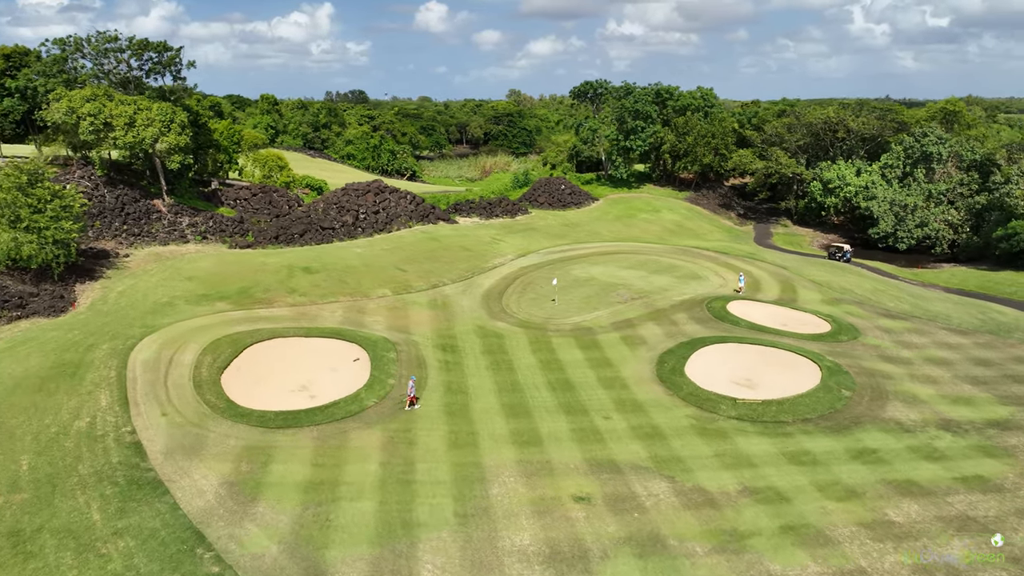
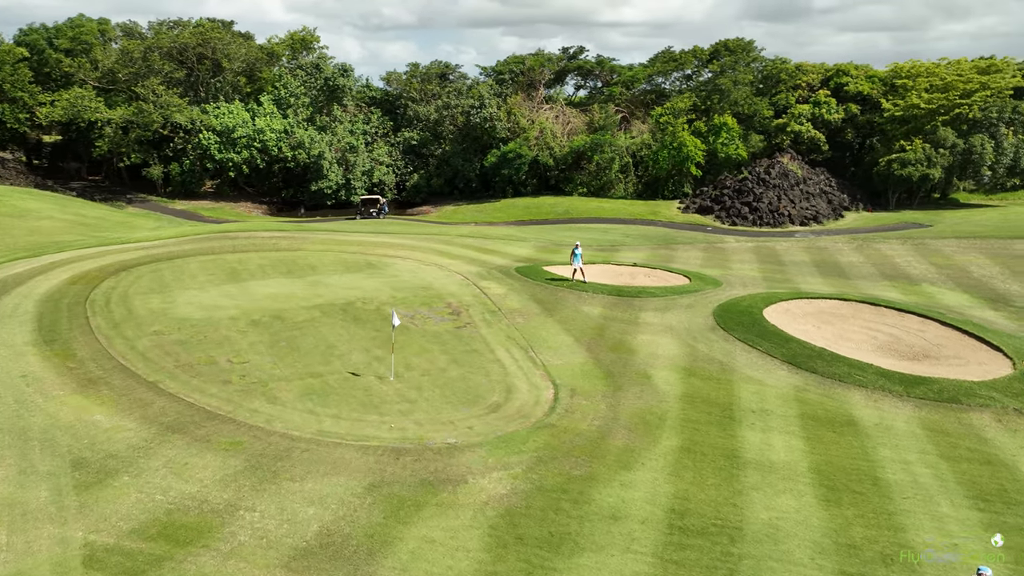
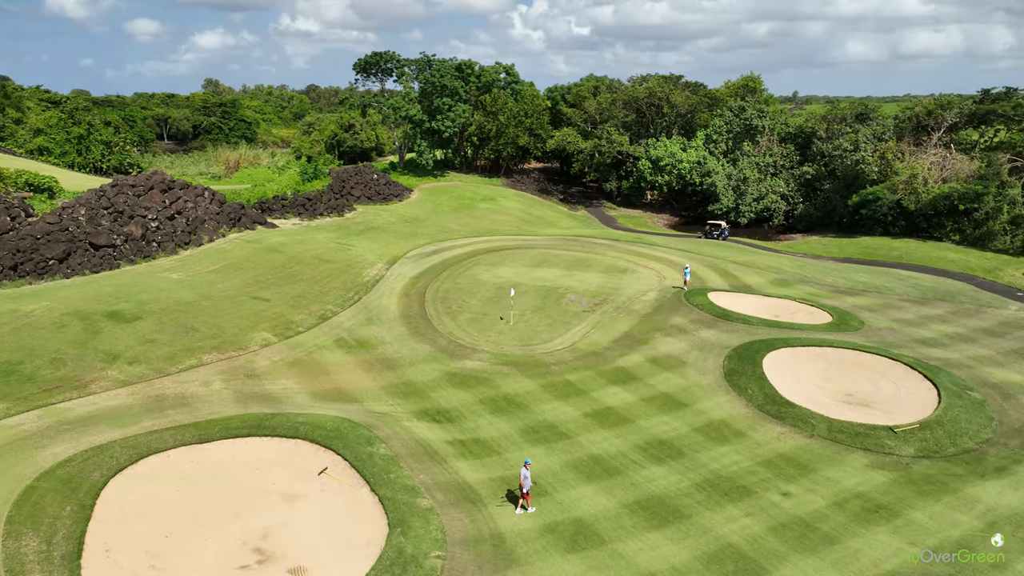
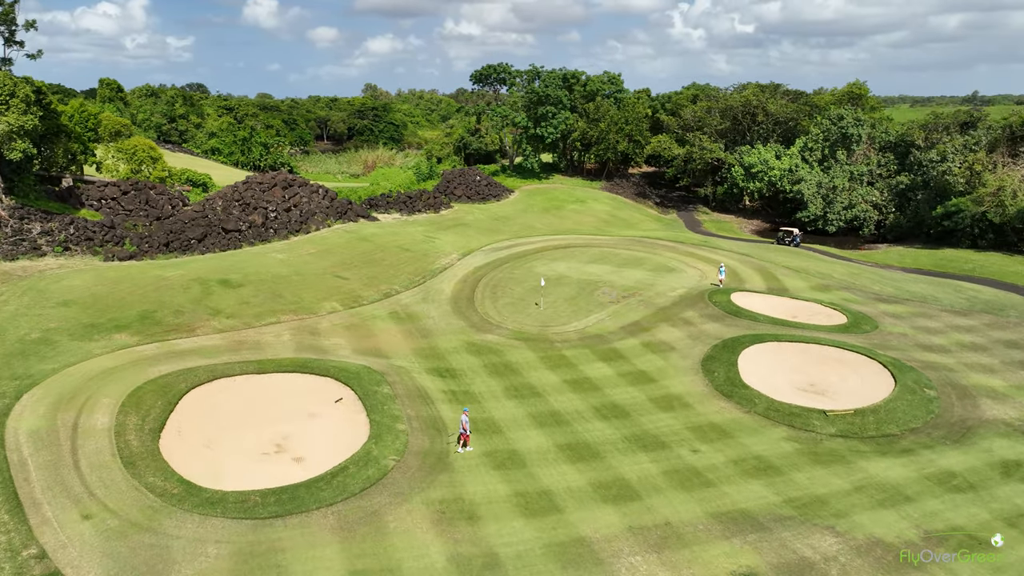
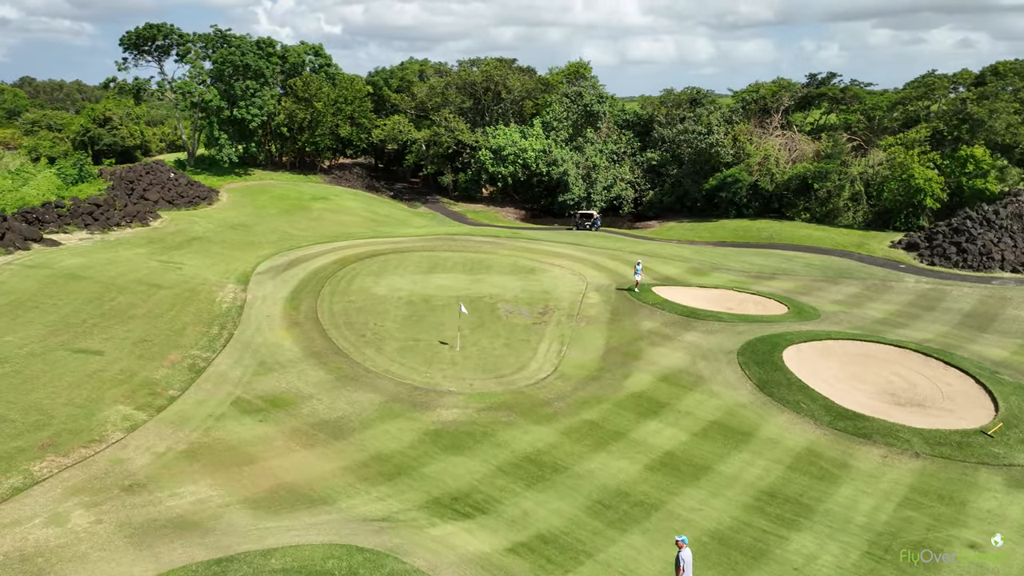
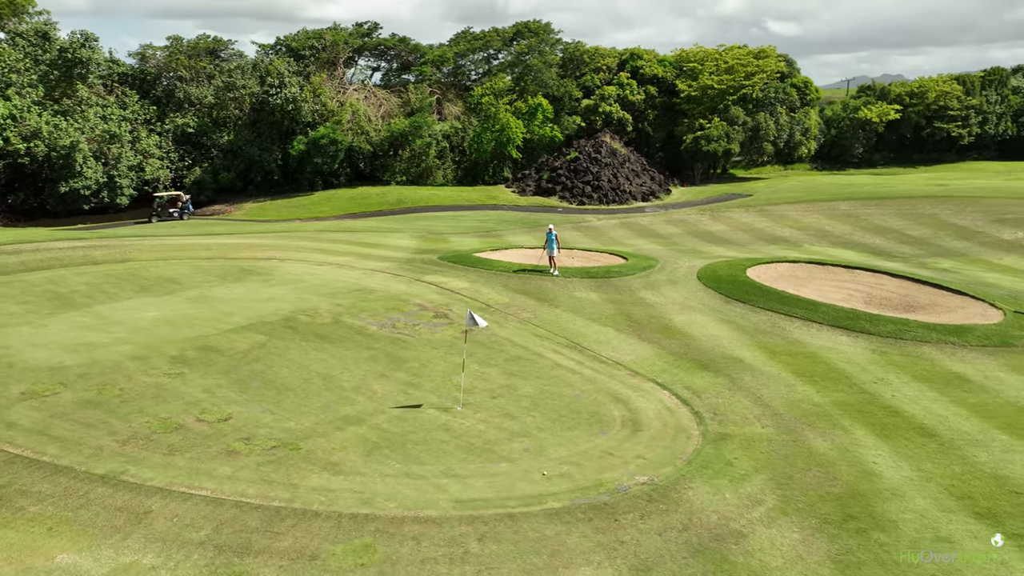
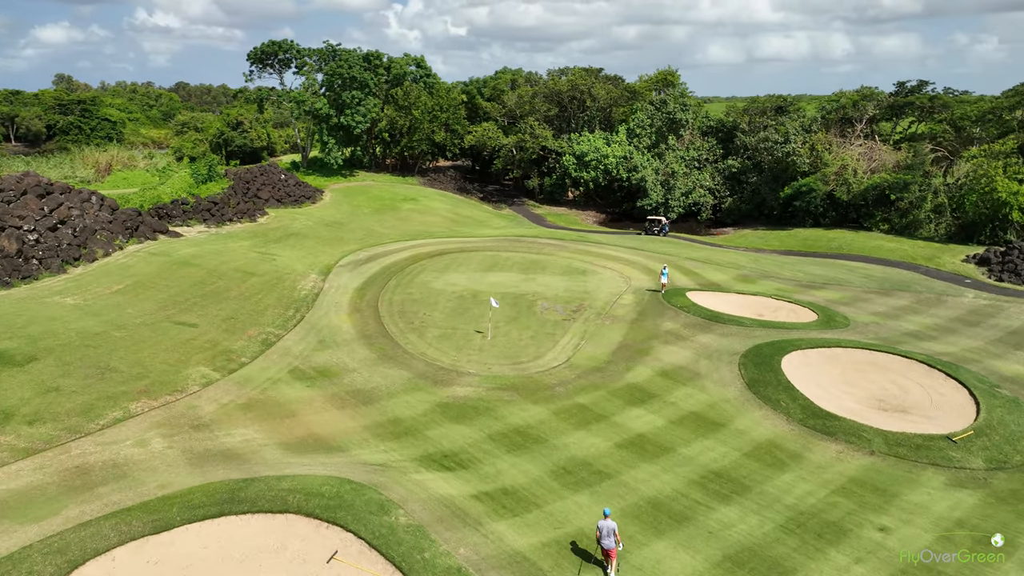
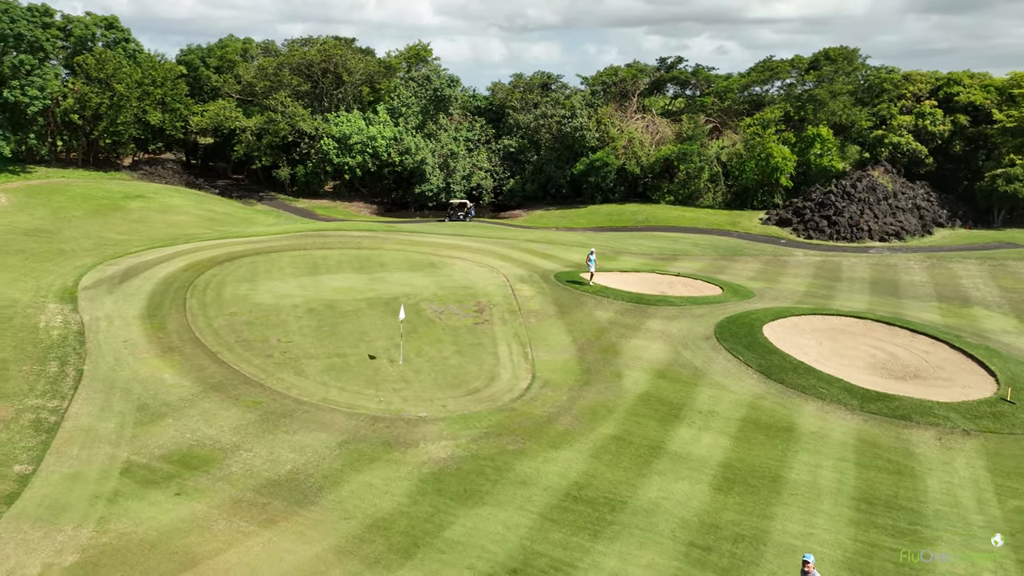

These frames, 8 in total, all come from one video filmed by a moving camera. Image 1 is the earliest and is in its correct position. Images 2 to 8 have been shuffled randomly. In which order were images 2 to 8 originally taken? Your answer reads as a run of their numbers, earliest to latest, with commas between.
4, 3, 7, 5, 8, 2, 6
